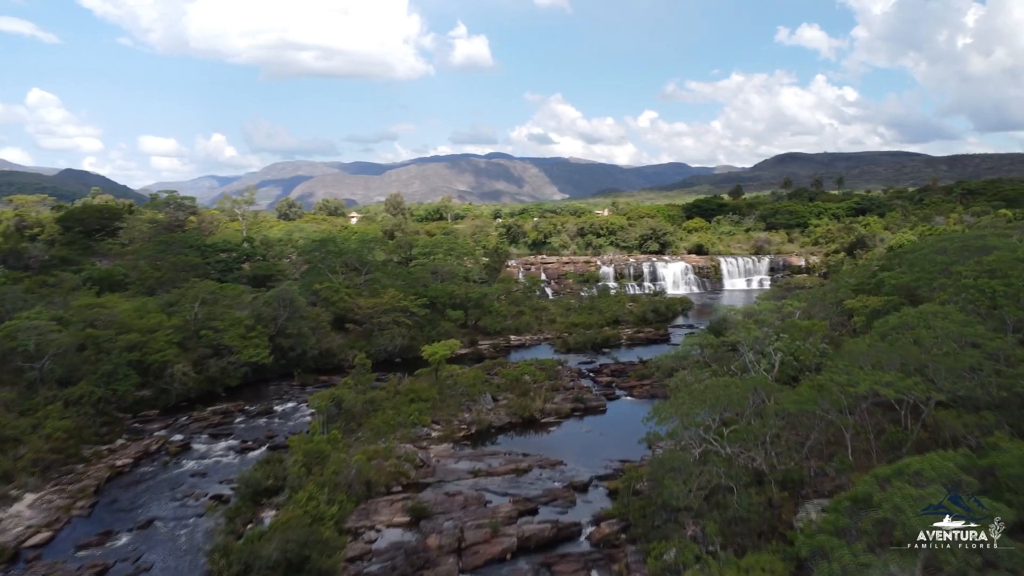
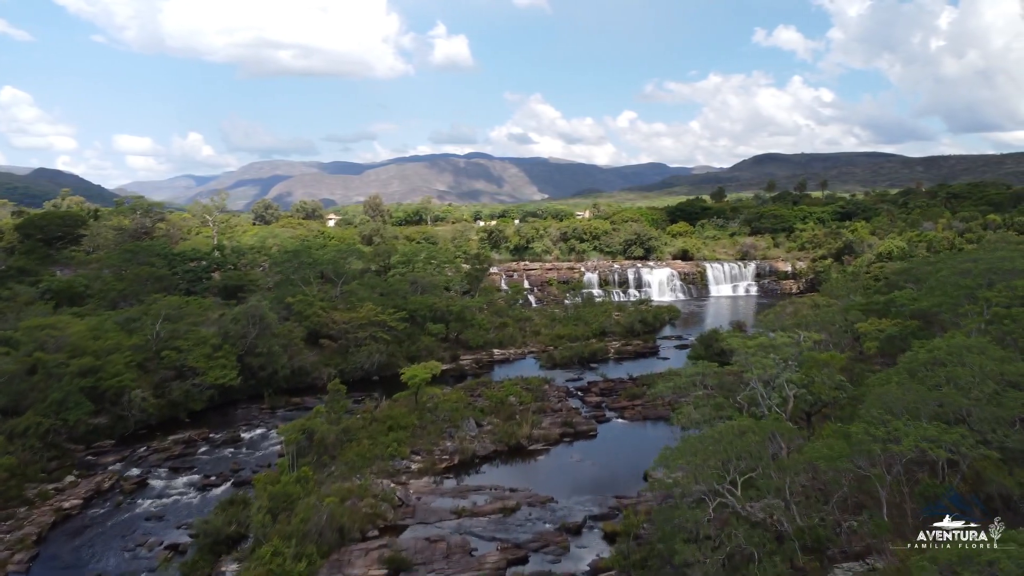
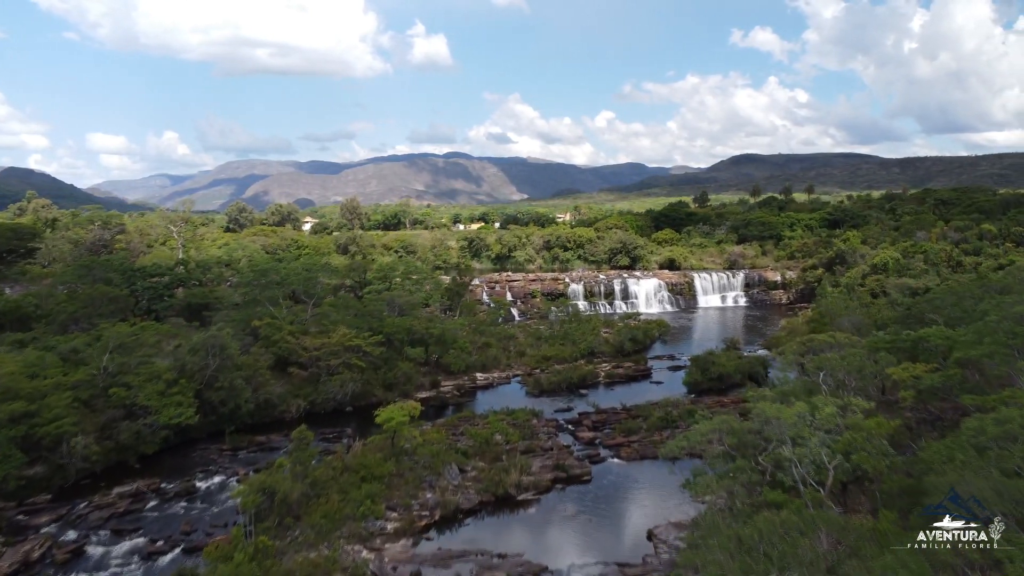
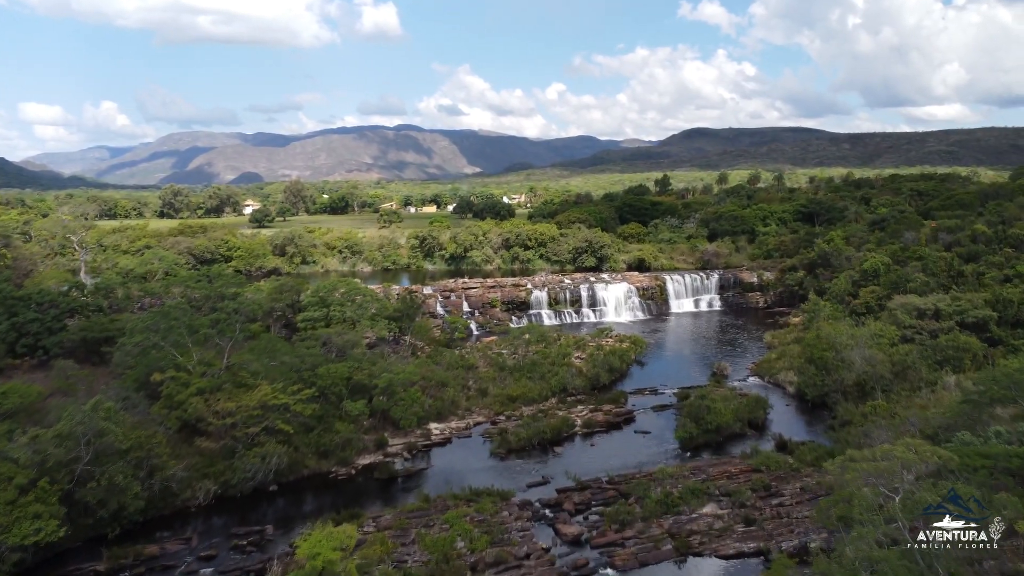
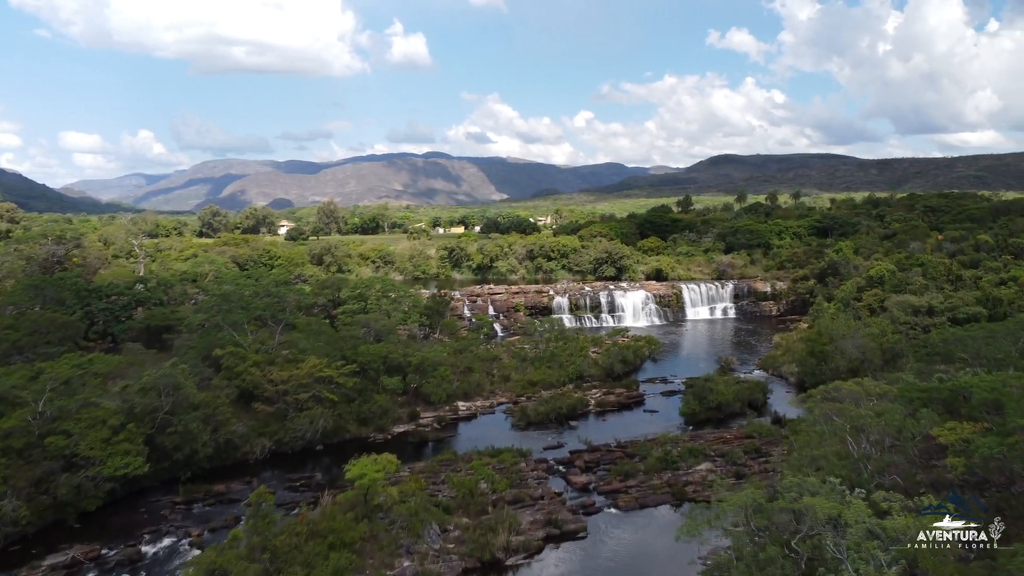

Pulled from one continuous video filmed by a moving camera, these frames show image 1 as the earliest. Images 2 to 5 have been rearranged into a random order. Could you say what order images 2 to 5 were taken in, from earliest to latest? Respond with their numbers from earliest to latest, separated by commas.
2, 3, 5, 4
